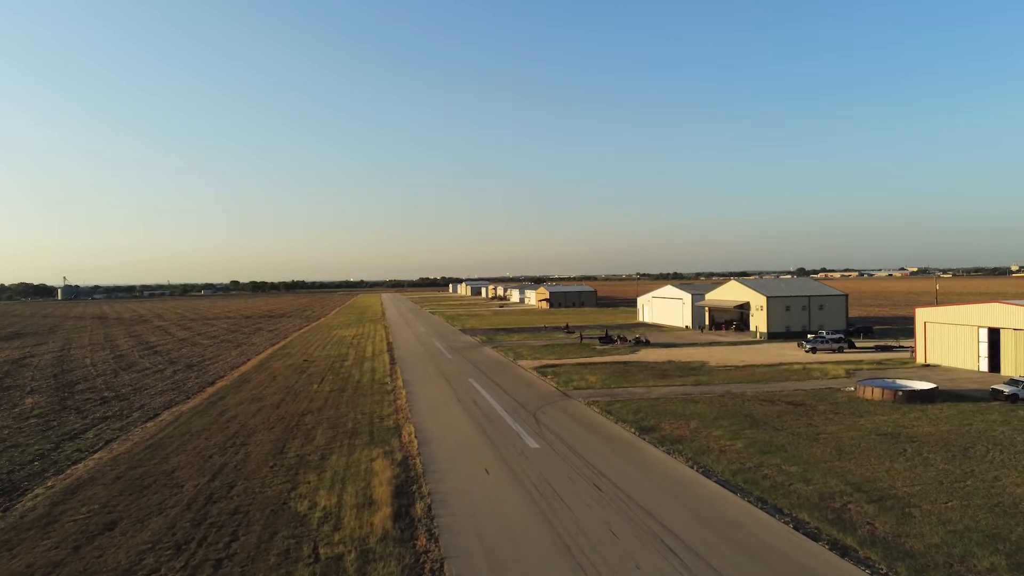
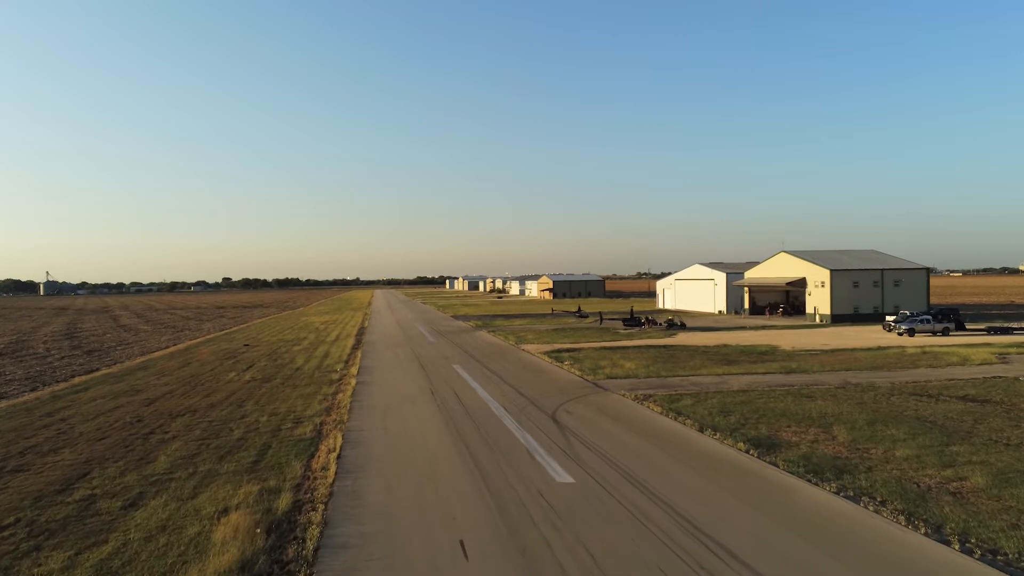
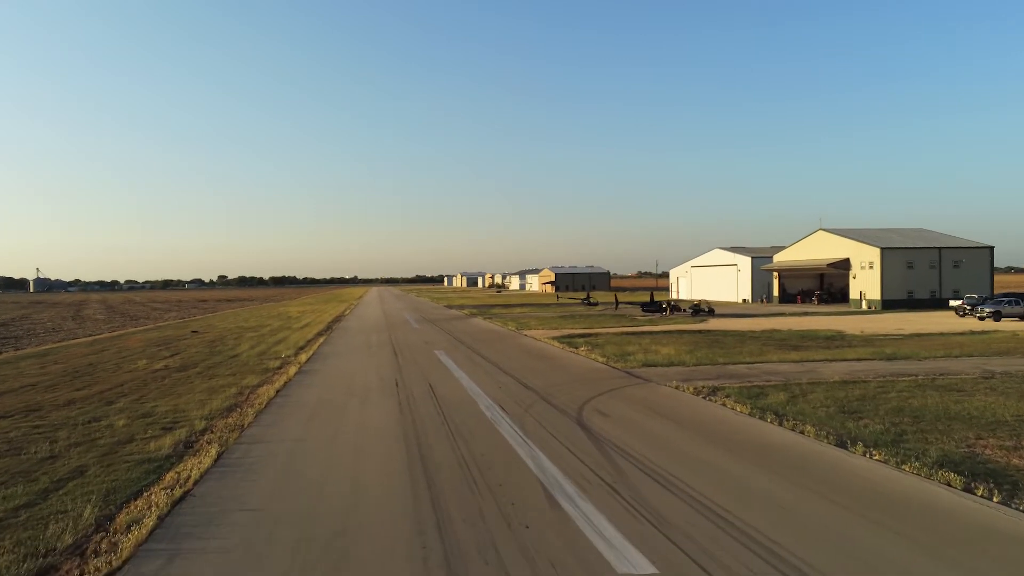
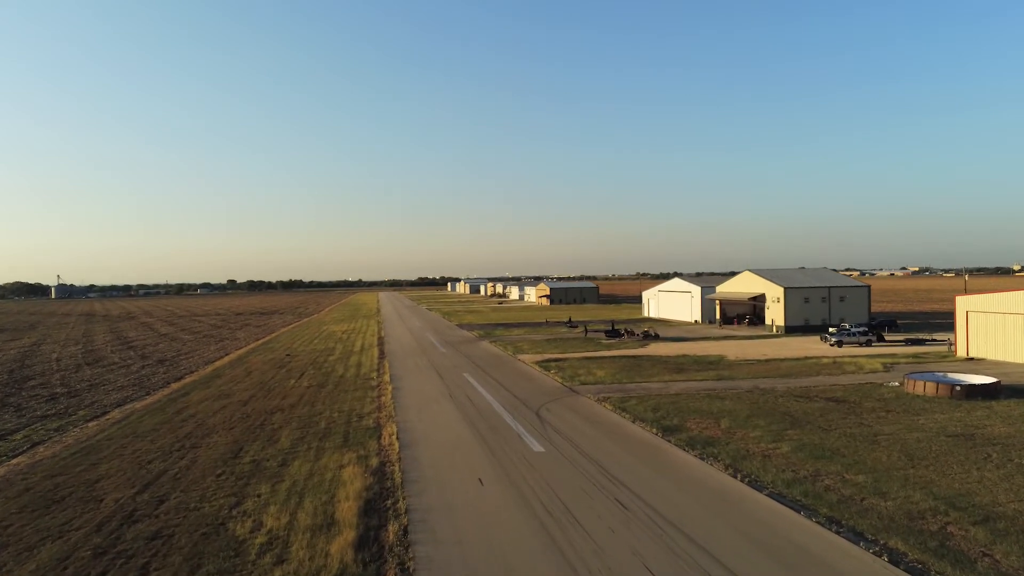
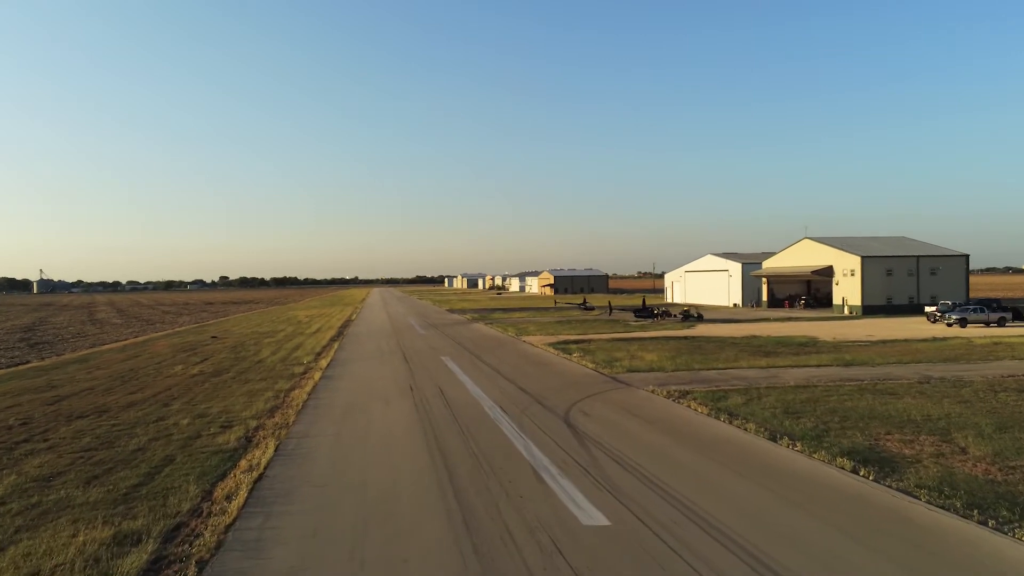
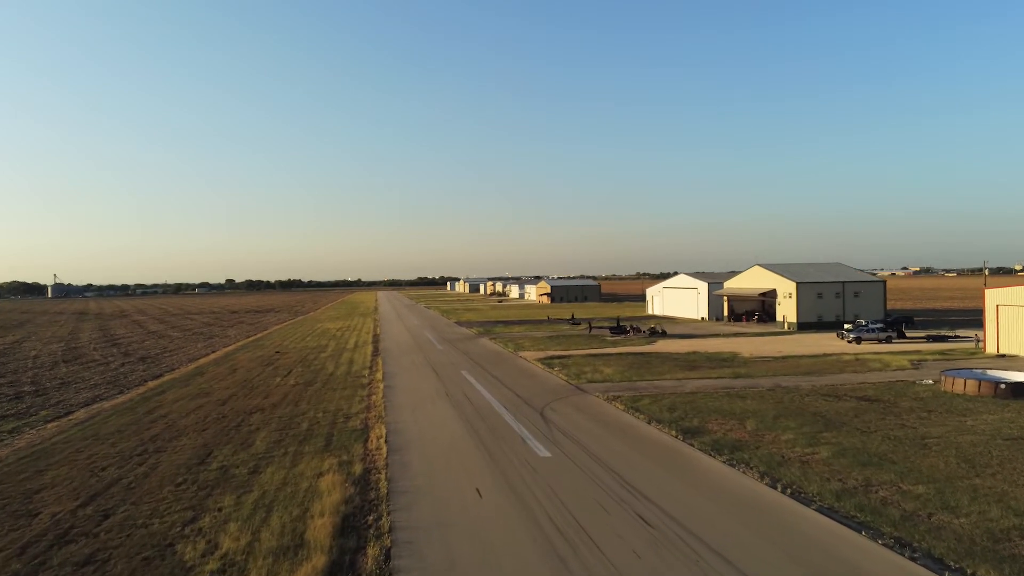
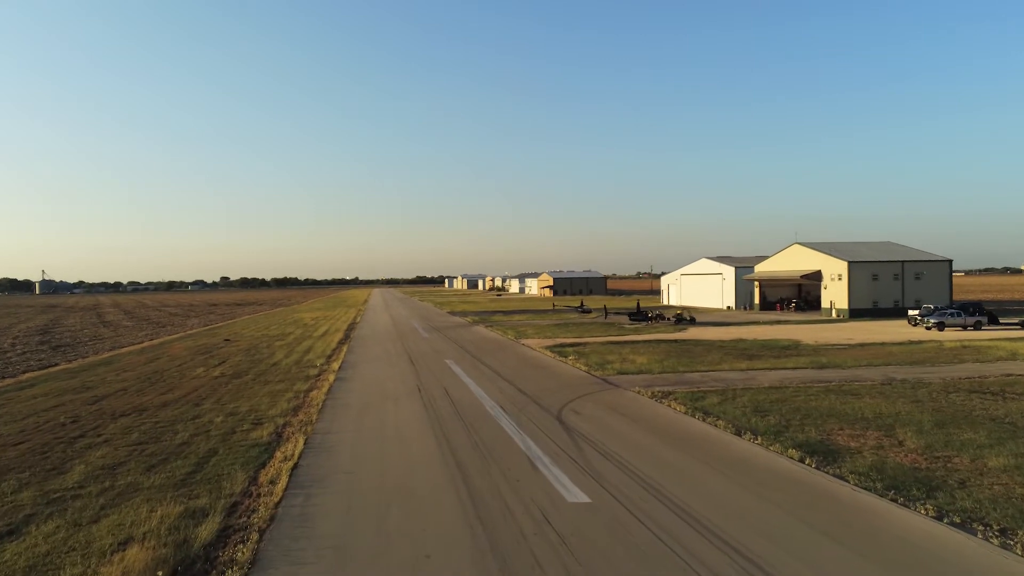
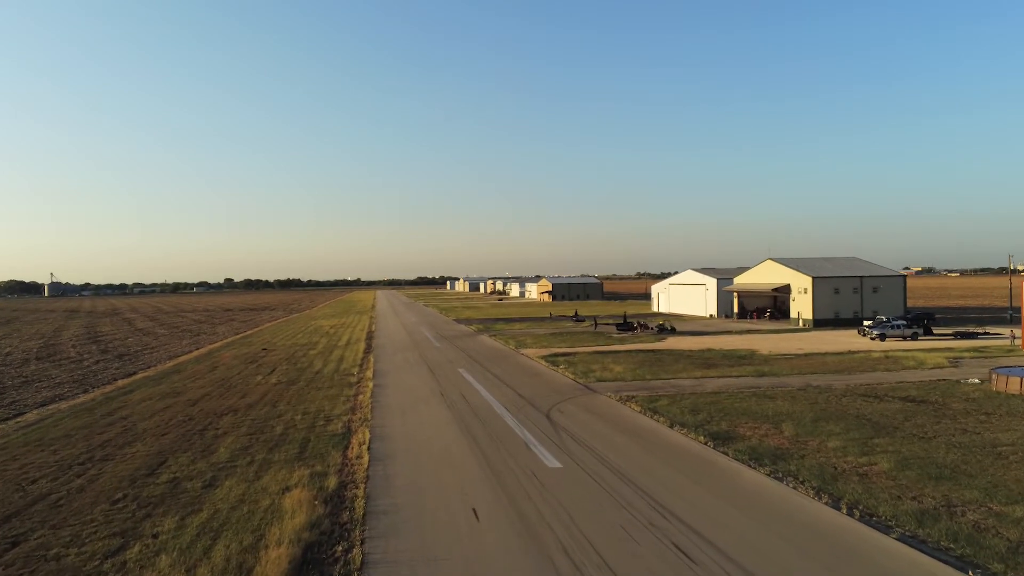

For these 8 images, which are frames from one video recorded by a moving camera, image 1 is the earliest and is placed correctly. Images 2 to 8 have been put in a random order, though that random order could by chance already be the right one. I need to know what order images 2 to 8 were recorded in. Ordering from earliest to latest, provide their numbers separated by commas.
4, 6, 8, 2, 7, 5, 3
